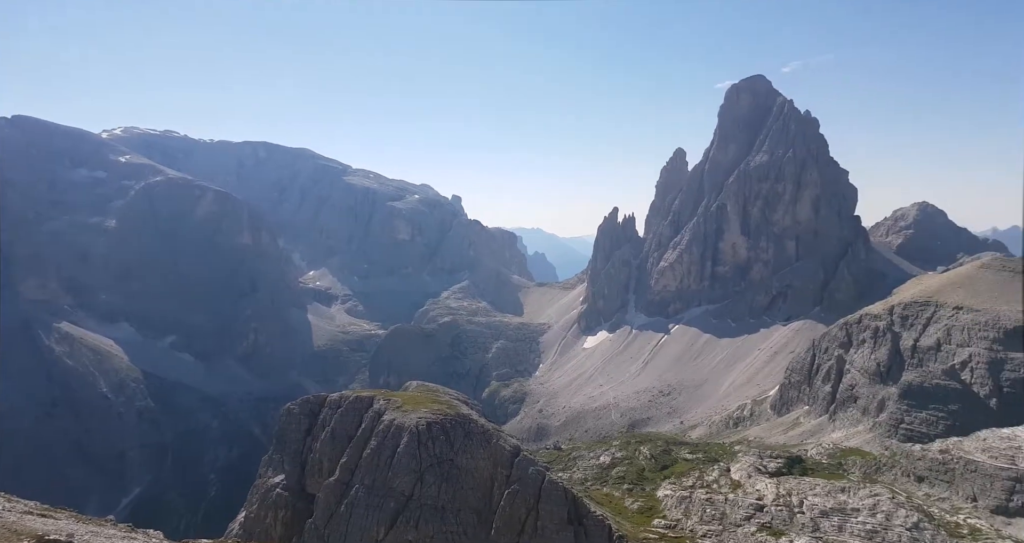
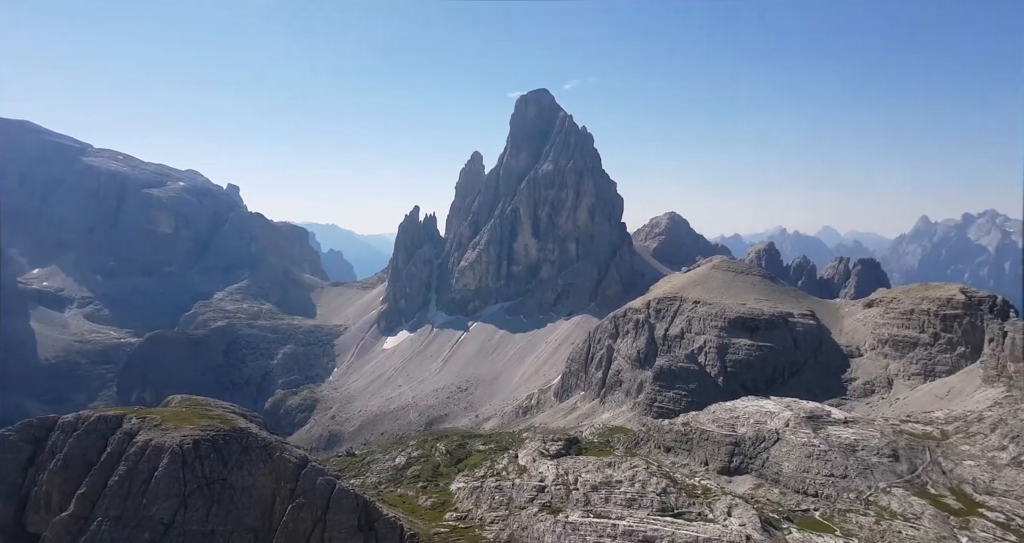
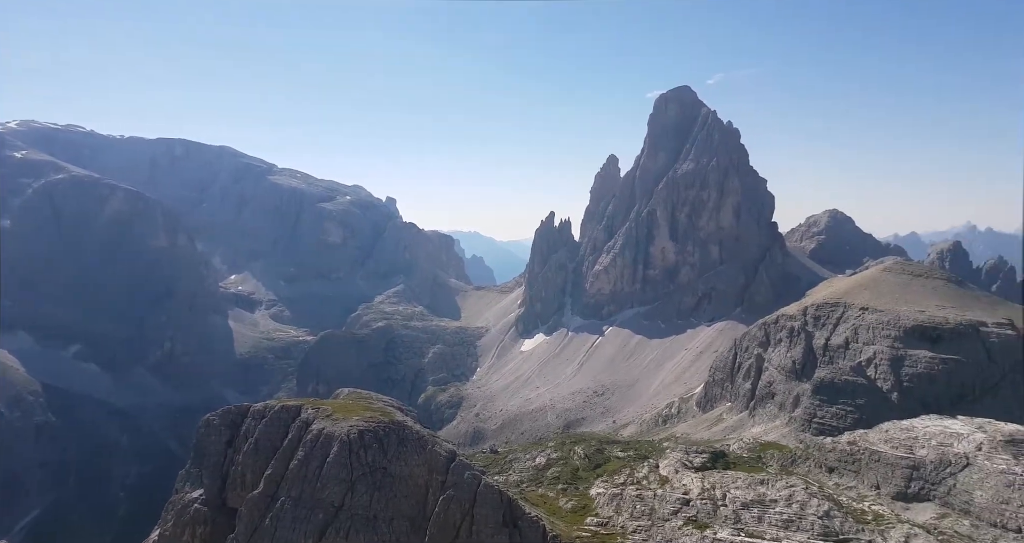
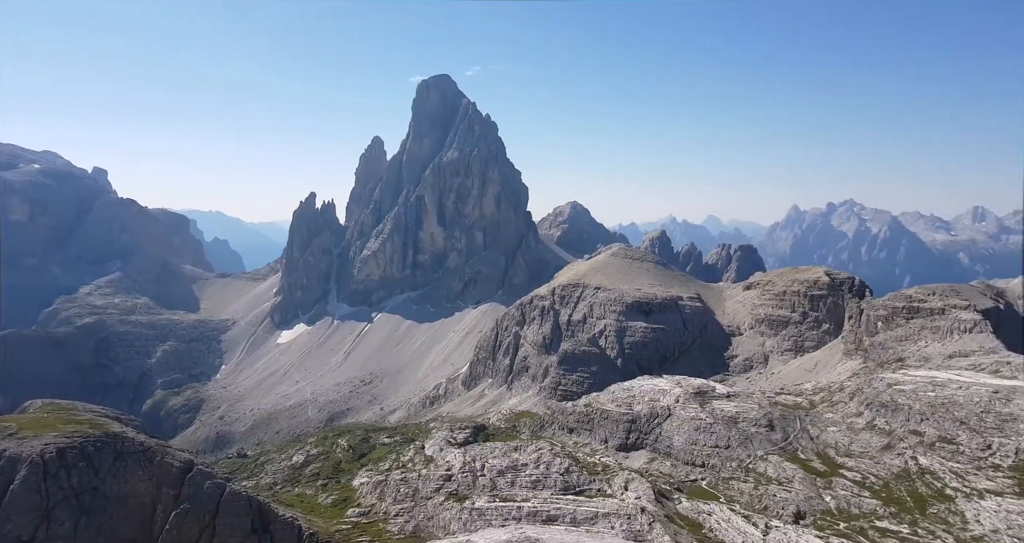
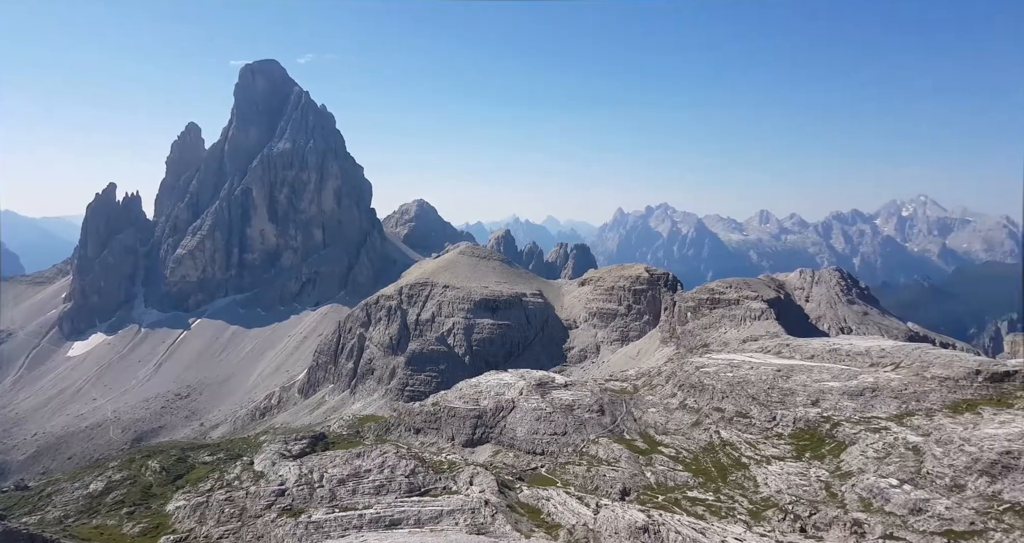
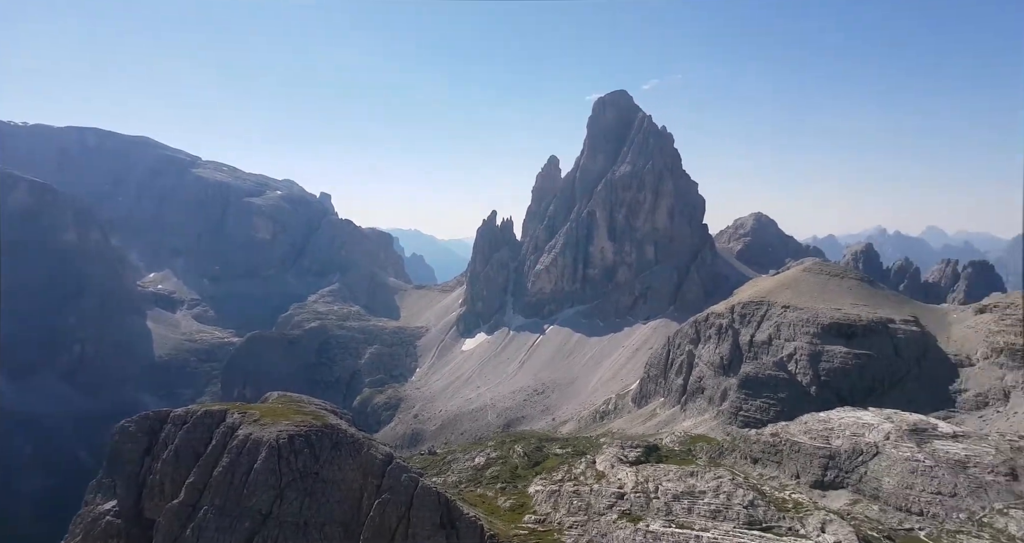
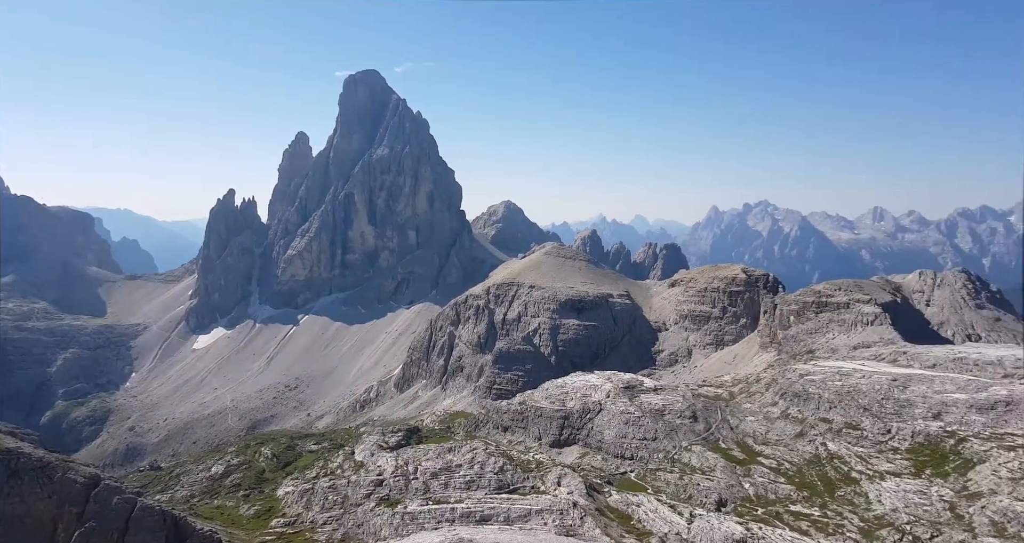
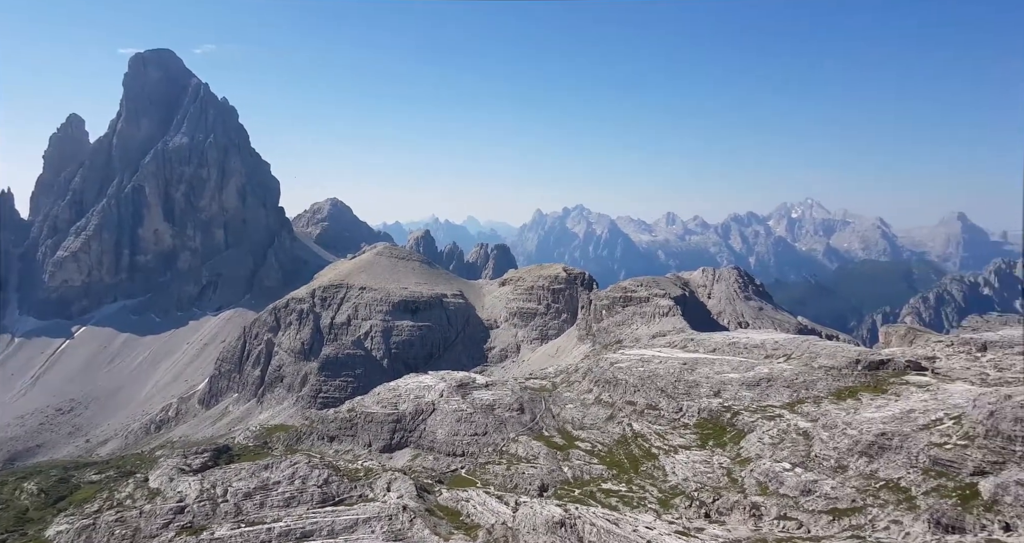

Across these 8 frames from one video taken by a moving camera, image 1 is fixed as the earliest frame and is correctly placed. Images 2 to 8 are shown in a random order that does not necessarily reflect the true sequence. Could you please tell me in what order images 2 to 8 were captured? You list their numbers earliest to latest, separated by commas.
3, 6, 2, 4, 7, 5, 8
